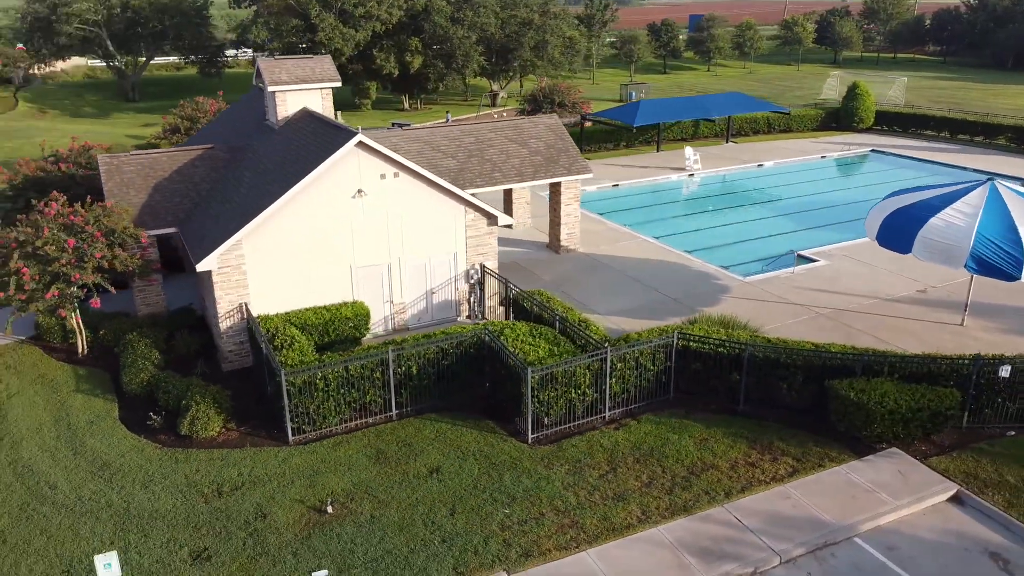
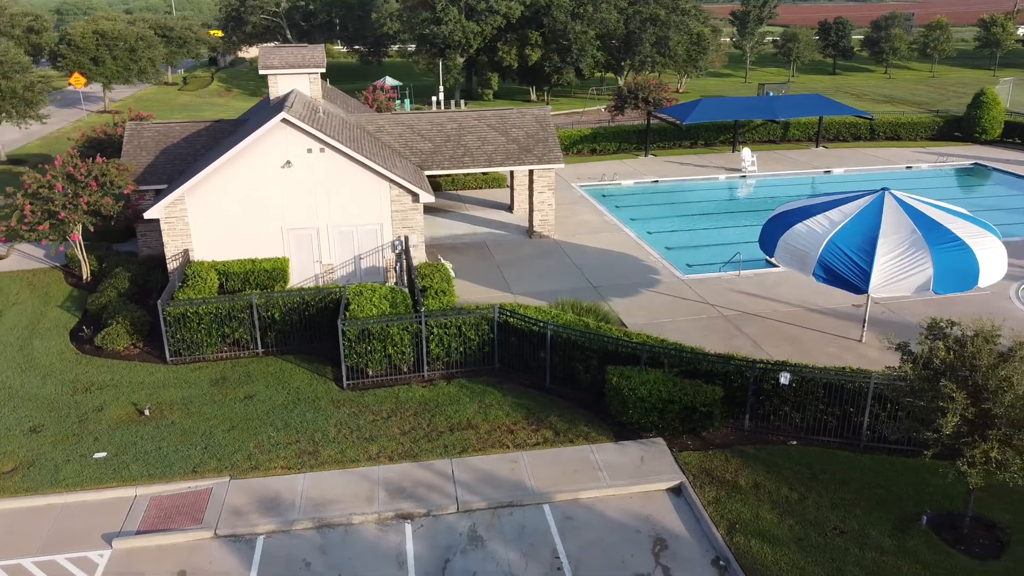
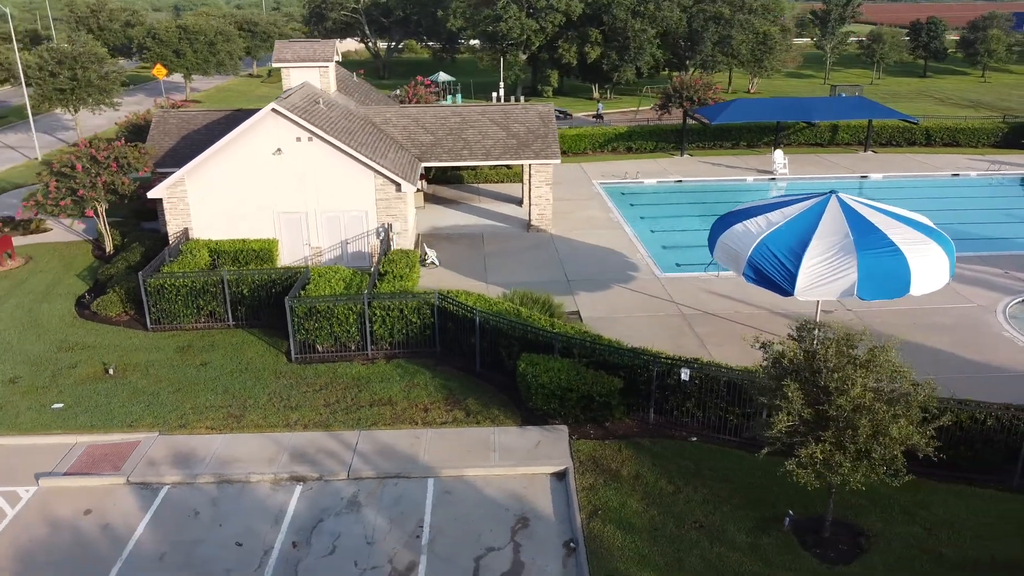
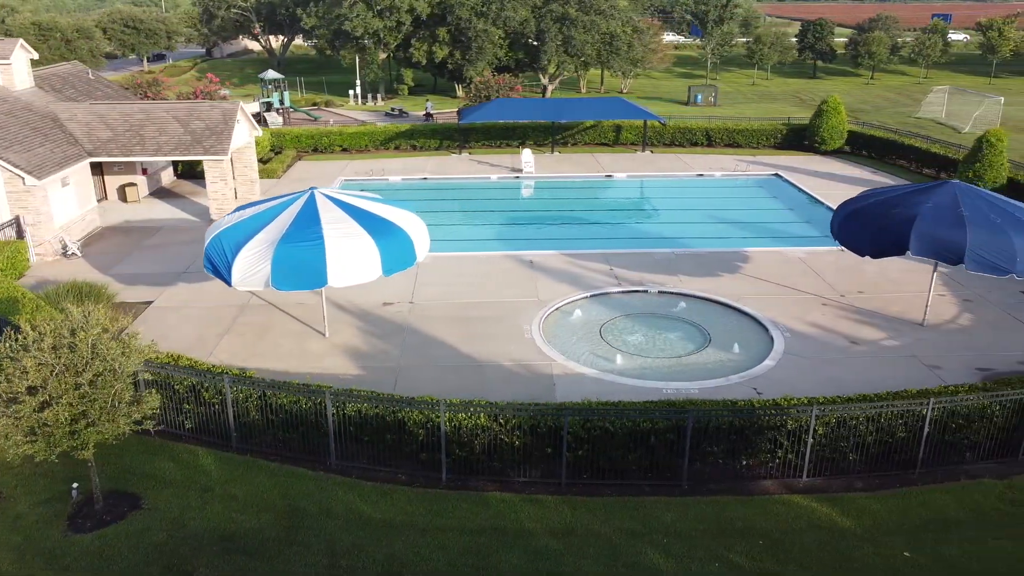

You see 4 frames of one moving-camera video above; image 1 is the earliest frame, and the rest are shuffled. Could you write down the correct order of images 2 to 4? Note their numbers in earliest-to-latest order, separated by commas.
2, 3, 4
